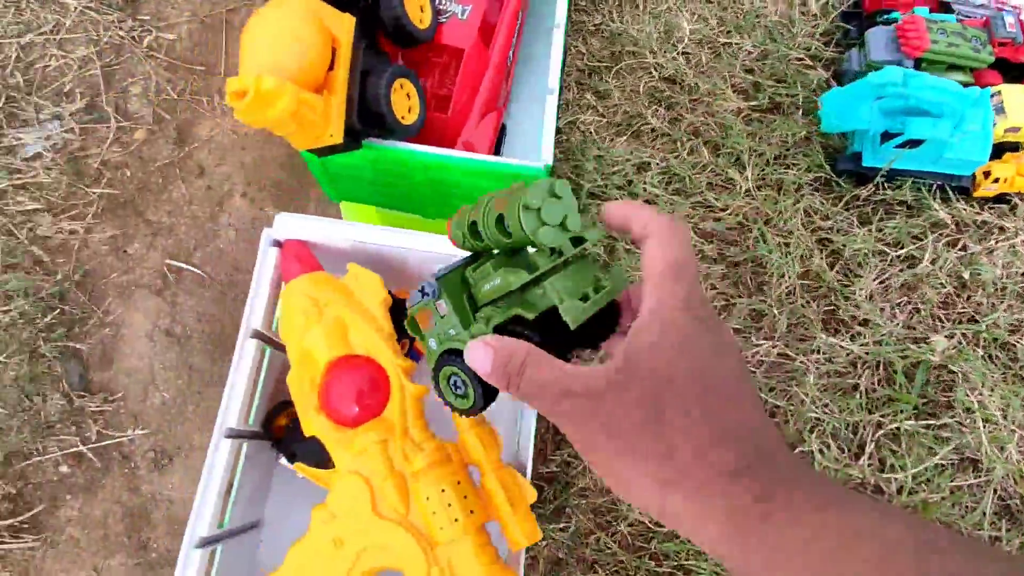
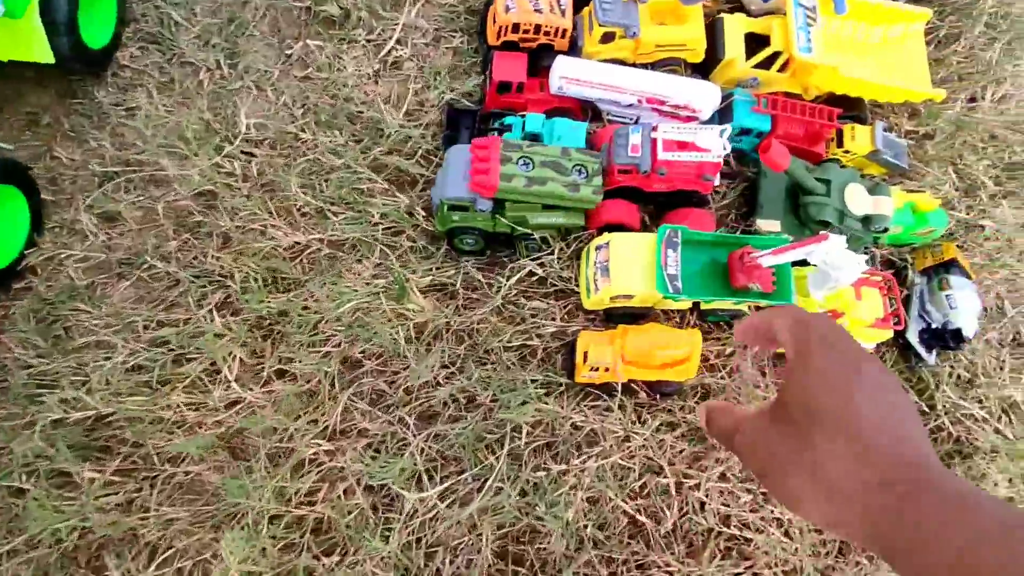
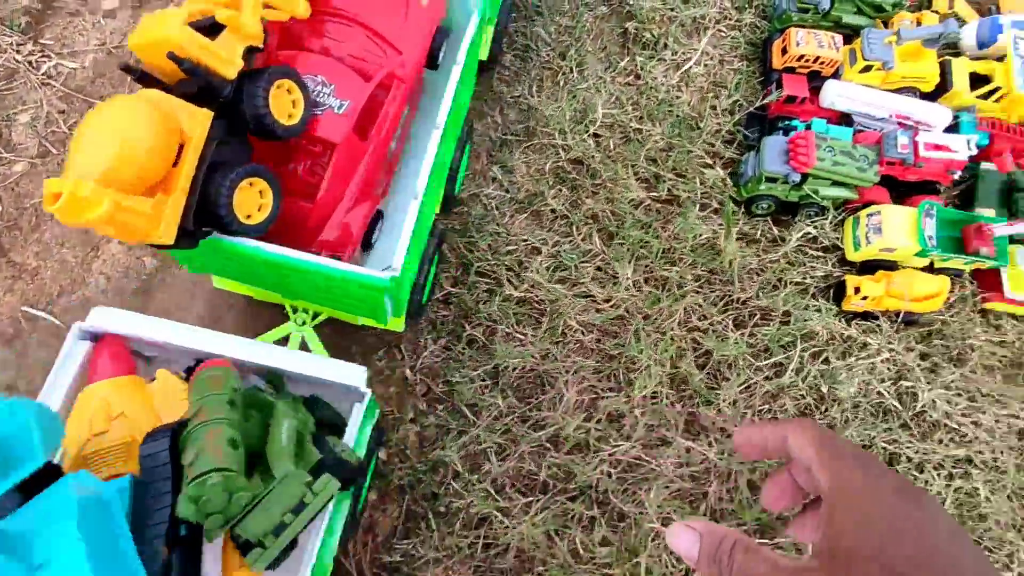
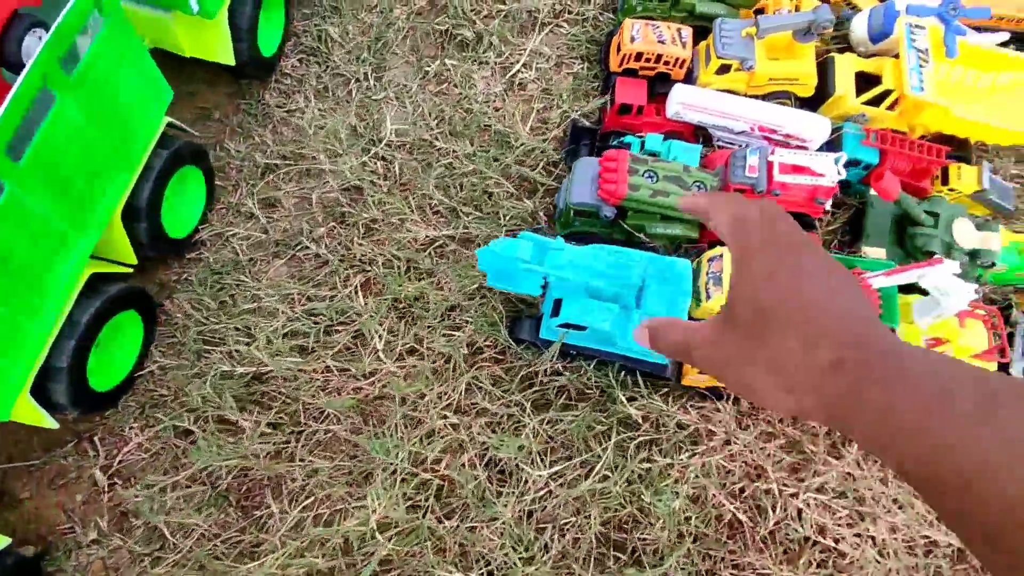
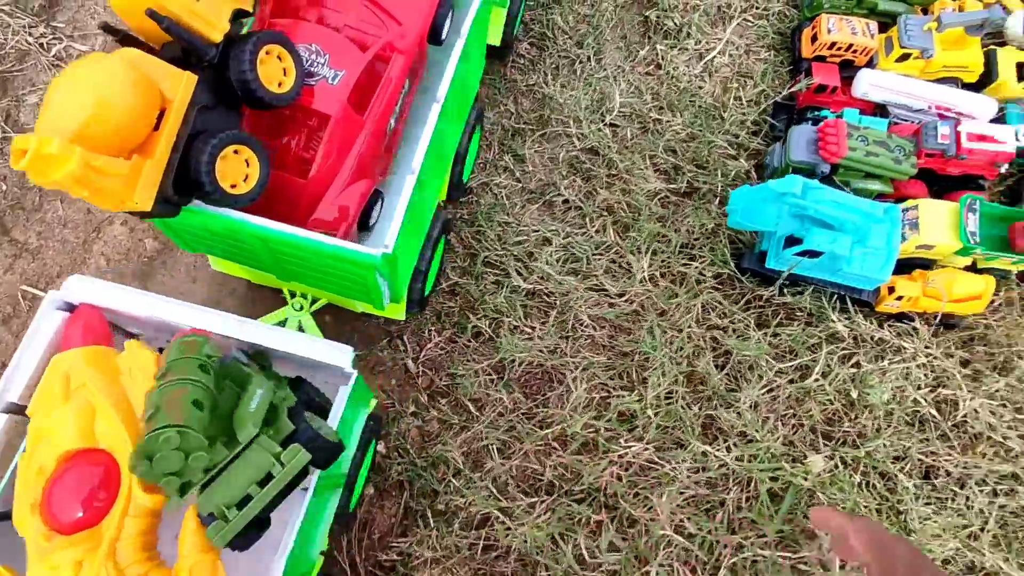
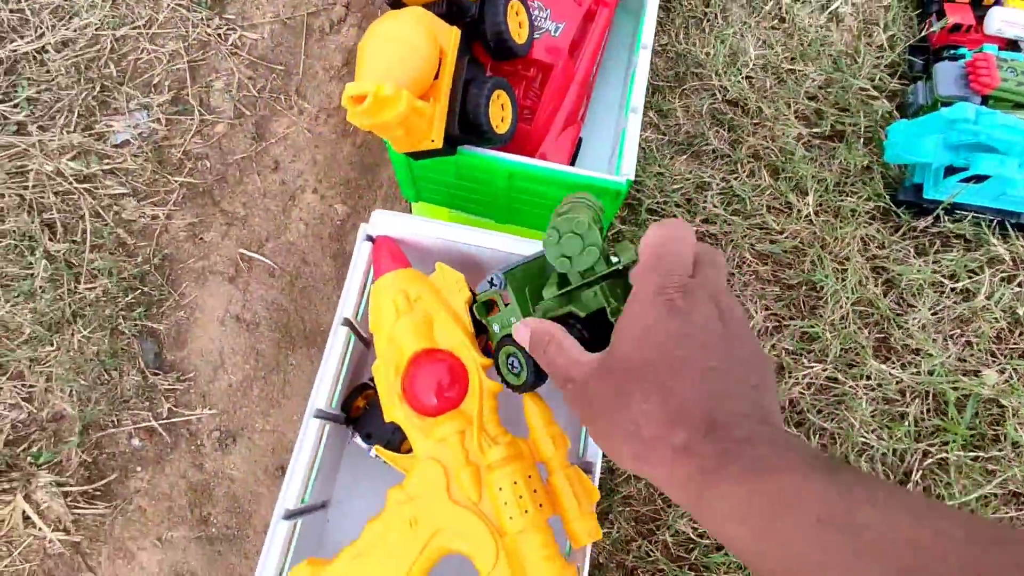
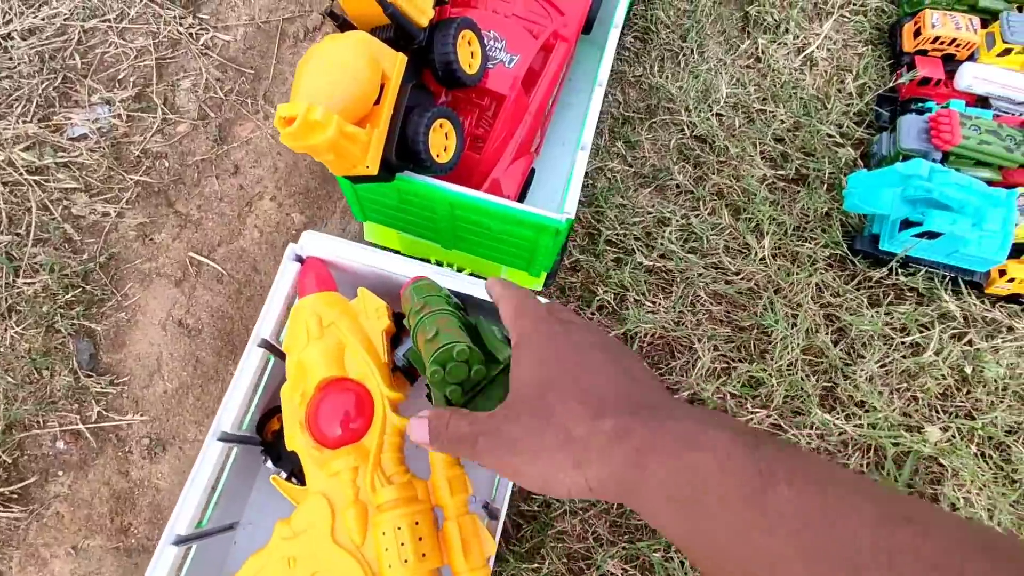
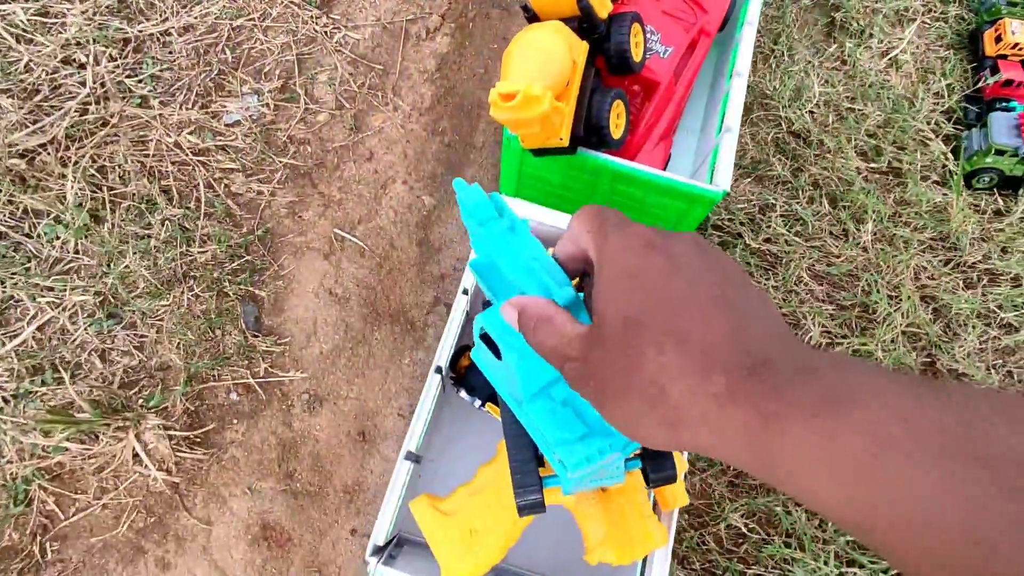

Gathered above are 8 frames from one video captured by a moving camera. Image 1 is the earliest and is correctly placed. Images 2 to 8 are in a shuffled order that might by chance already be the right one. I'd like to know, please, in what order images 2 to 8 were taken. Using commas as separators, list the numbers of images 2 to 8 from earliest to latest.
6, 7, 5, 4, 8, 3, 2
